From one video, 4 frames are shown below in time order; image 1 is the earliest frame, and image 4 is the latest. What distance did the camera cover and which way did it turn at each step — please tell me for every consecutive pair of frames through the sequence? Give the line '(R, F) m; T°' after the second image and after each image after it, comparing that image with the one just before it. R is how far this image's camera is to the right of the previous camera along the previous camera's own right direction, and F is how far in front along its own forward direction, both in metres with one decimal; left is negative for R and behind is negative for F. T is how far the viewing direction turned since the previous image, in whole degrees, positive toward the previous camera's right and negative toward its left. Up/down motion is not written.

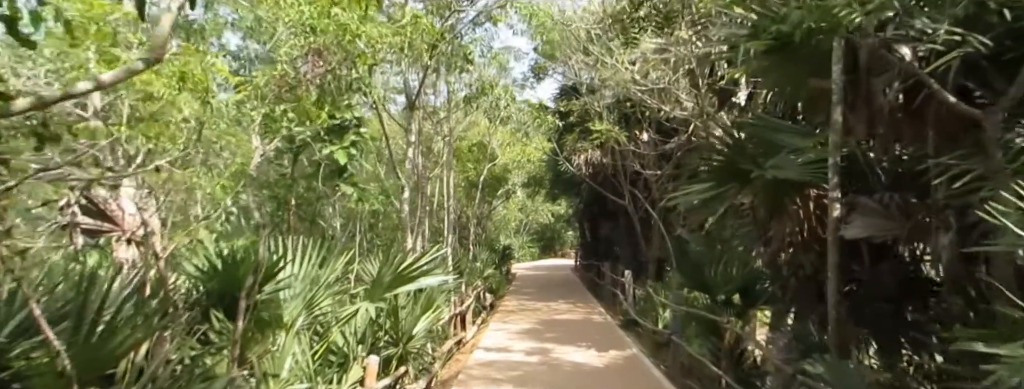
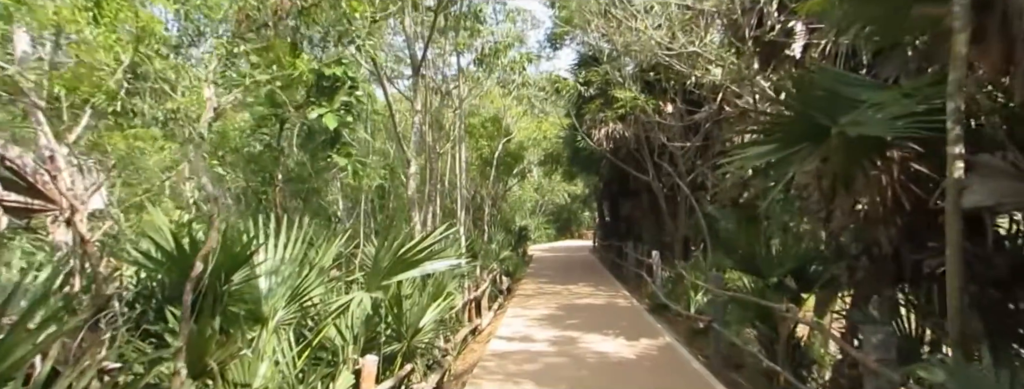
(0.0, +0.7) m; -1°
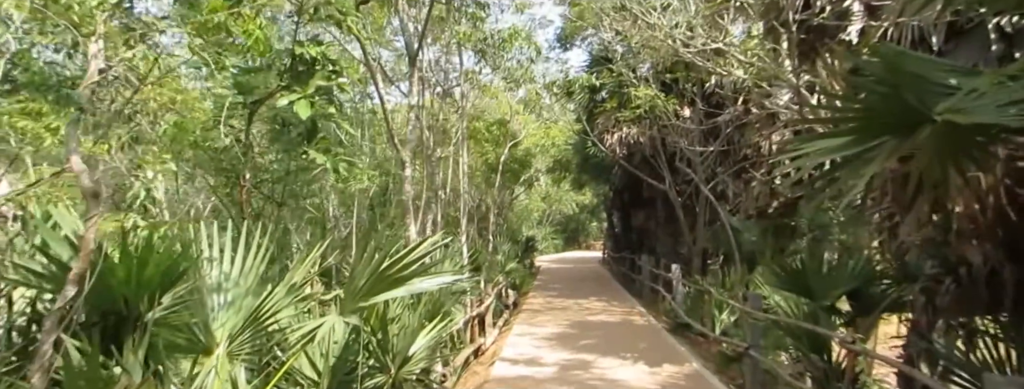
(0.0, +0.7) m; -1°
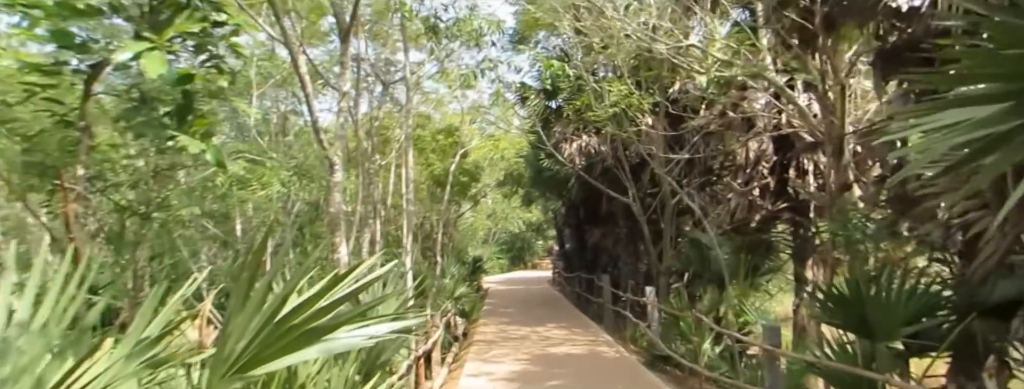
(-0.1, +1.1) m; +6°
